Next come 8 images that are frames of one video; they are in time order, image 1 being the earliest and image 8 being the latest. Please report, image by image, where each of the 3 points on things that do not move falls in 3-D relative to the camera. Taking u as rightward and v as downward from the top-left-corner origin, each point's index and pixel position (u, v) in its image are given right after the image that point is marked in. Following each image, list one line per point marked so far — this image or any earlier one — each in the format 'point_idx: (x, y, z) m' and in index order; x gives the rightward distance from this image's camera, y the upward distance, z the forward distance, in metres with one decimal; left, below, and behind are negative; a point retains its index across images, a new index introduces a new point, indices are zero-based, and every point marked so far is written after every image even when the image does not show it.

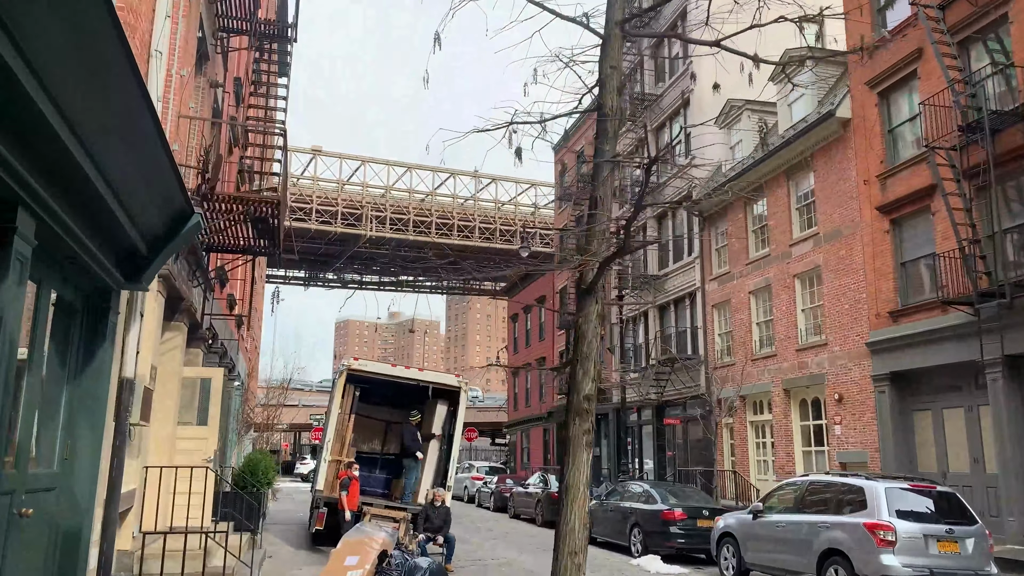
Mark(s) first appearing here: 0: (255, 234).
0: (-3.6, +0.8, +11.4) m
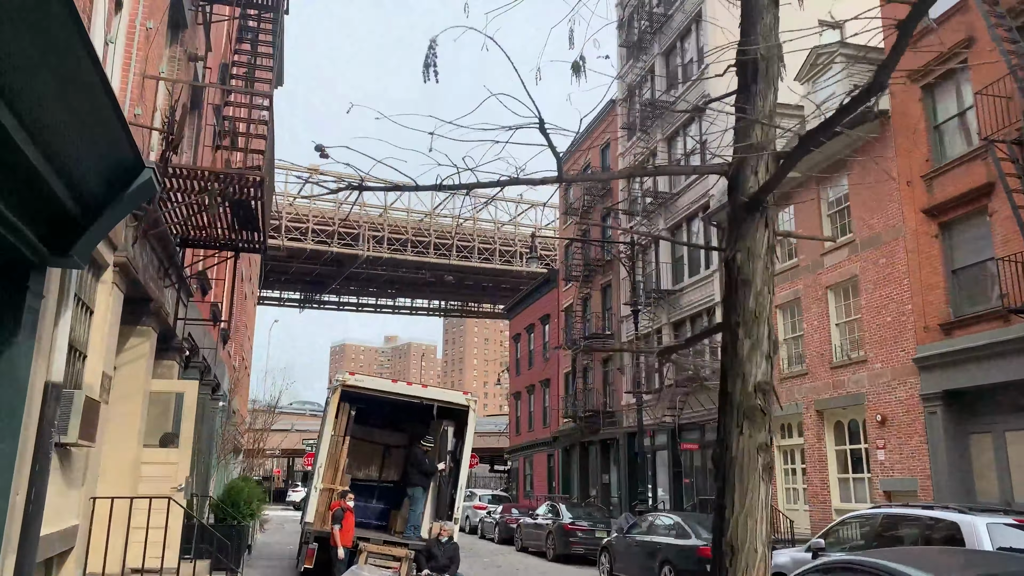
0: (-3.4, +0.8, +9.9) m
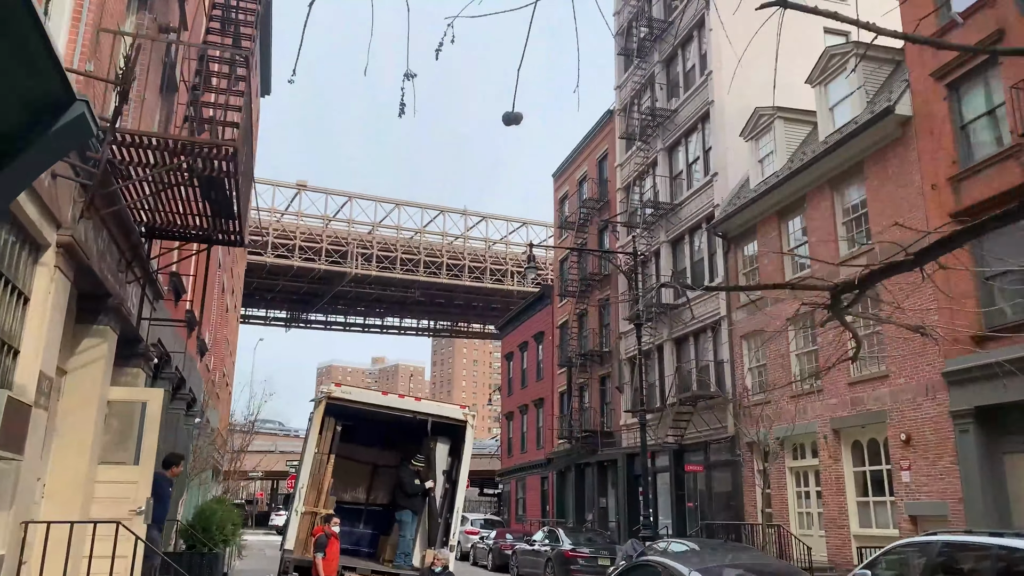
0: (-3.3, +0.8, +8.8) m
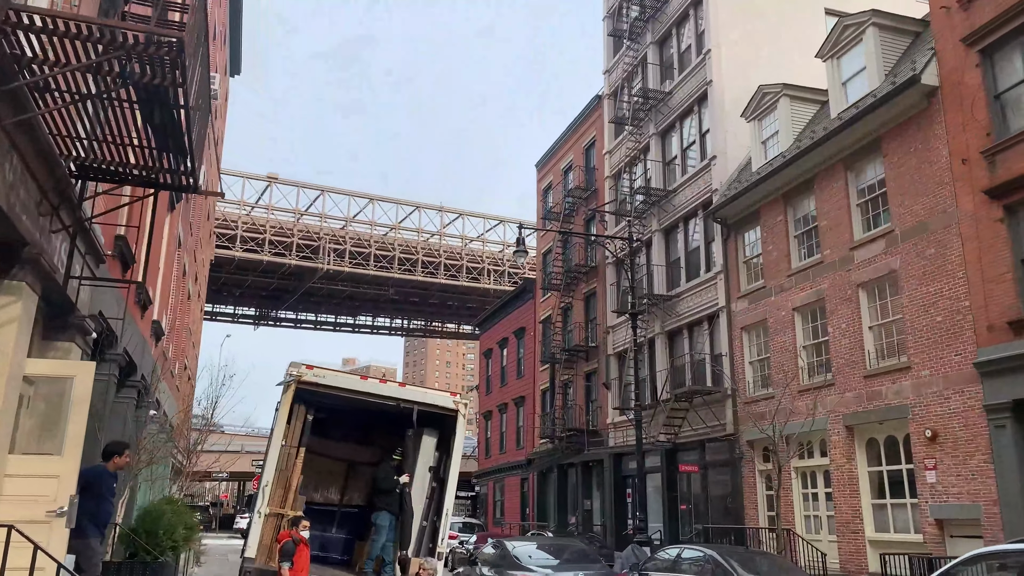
0: (-3.2, +1.3, +7.2) m
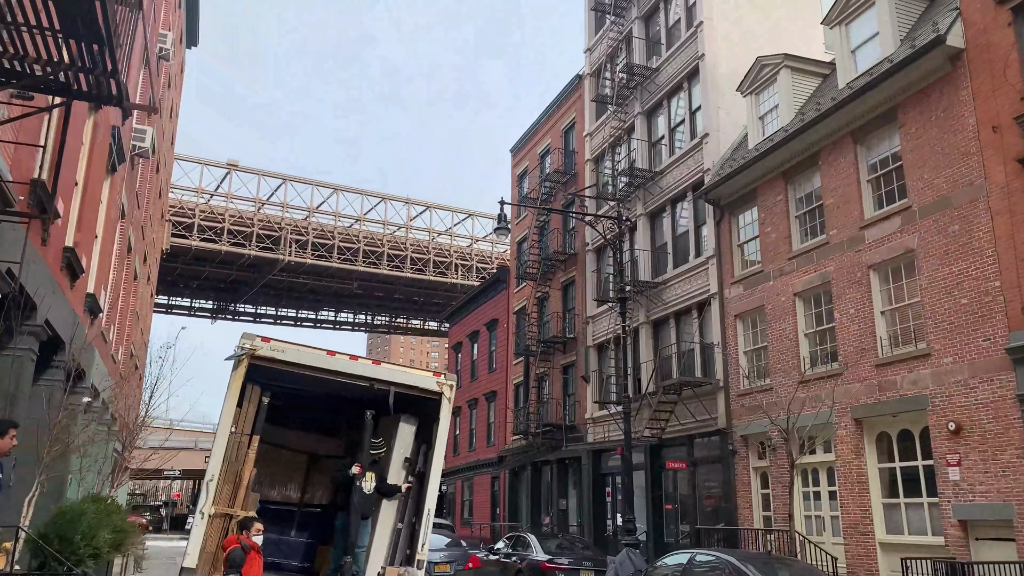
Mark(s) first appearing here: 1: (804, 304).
0: (-3.0, +1.7, +5.5) m
1: (+6.1, -0.3, +16.9) m
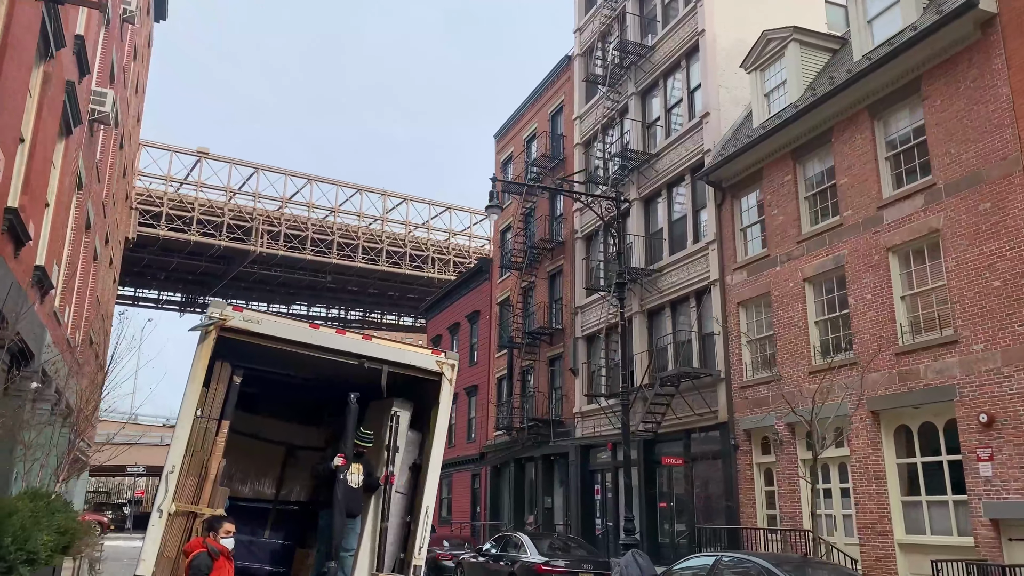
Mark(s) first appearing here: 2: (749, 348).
0: (-2.8, +2.1, +4.2) m
1: (+5.9, 0.0, +15.9) m
2: (+5.1, -1.3, +17.6) m
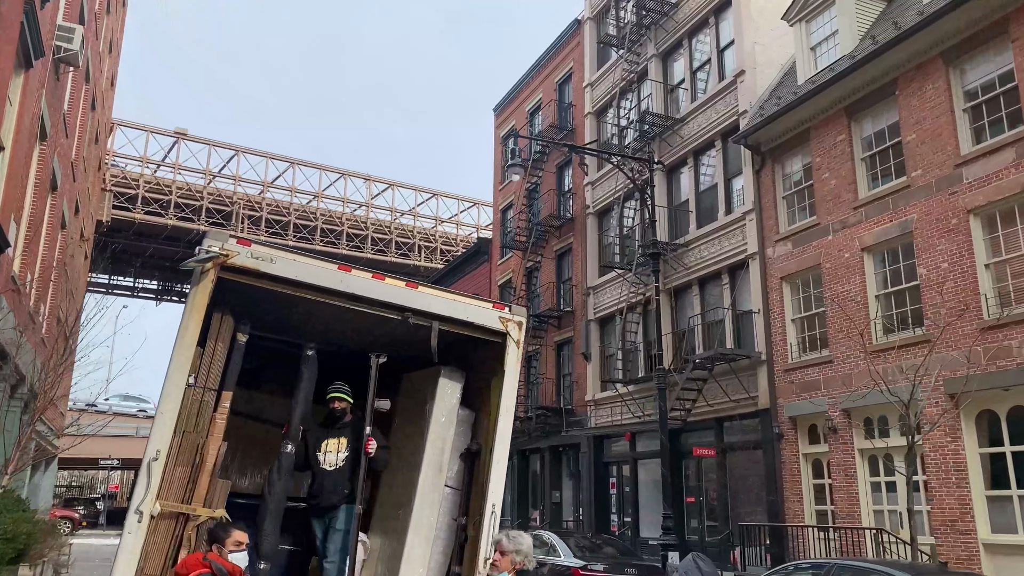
0: (-2.0, +2.6, +2.3) m
1: (+6.4, +0.5, +14.3) m
2: (+5.5, -0.8, +15.9) m
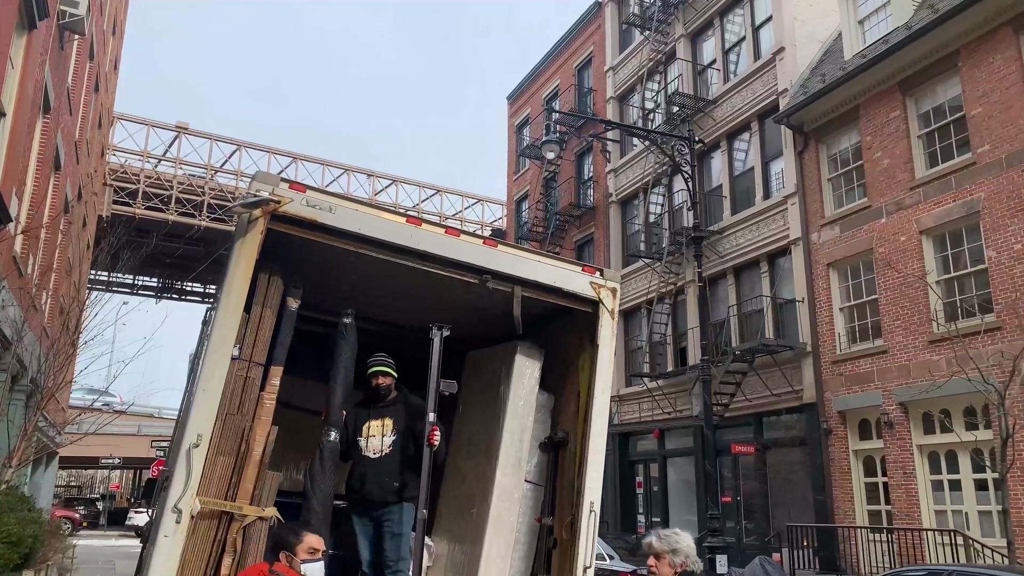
0: (-1.4, +2.8, +1.4) m
1: (+7.0, +0.7, +13.4) m
2: (+6.1, -0.5, +15.0) m
